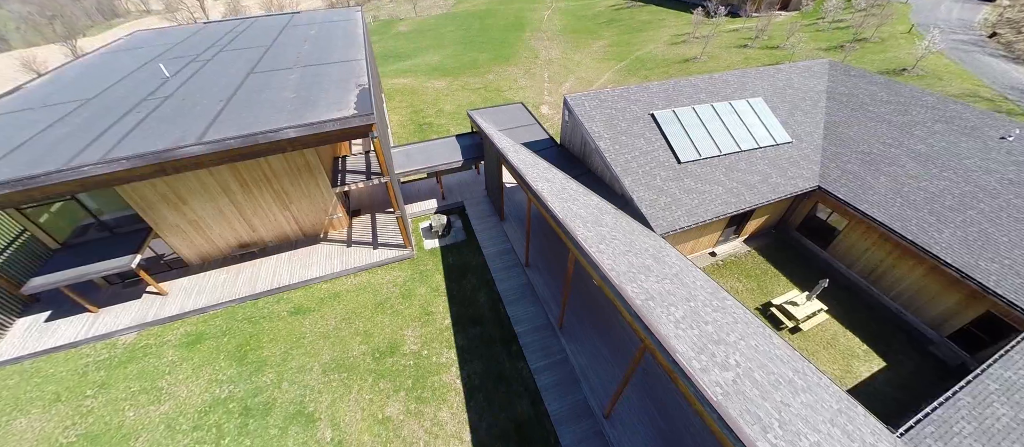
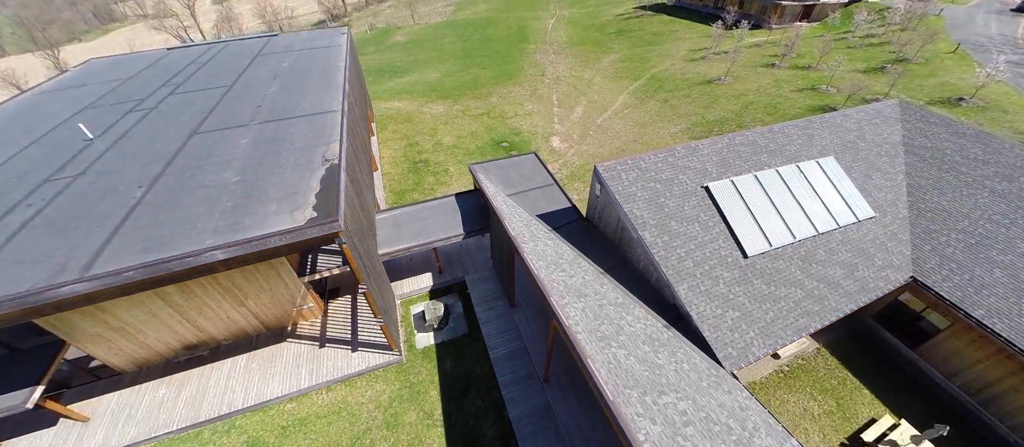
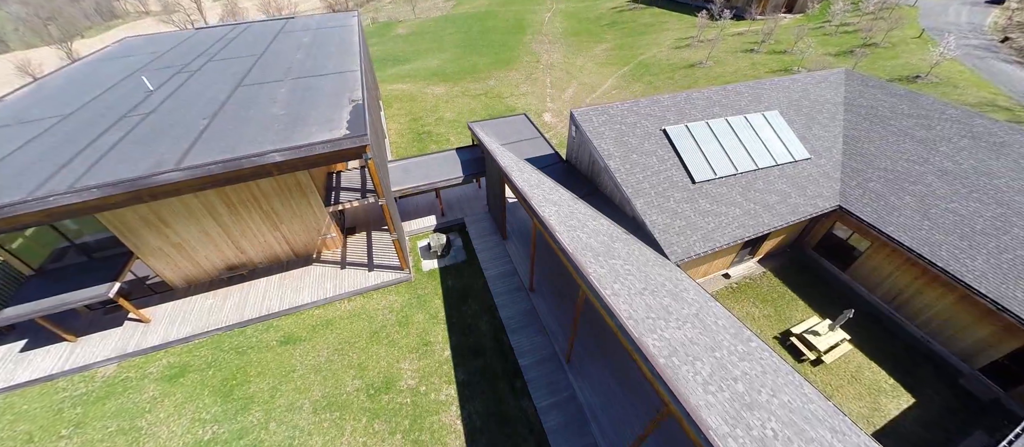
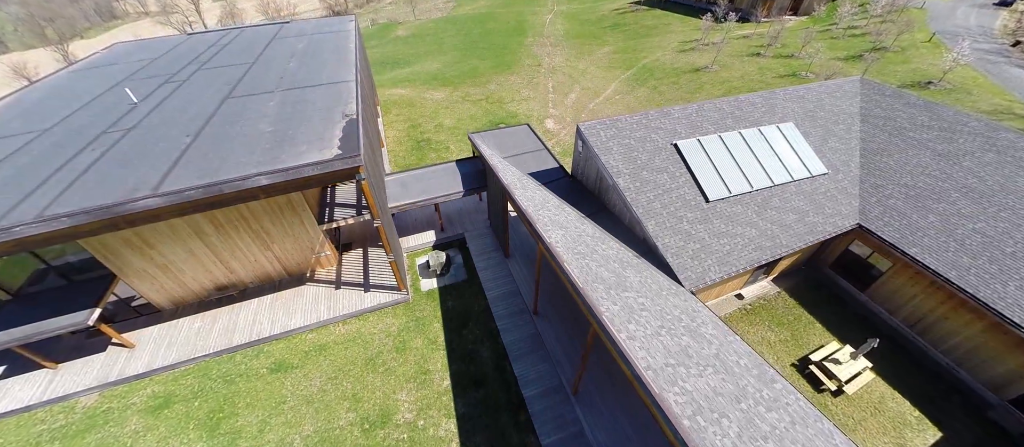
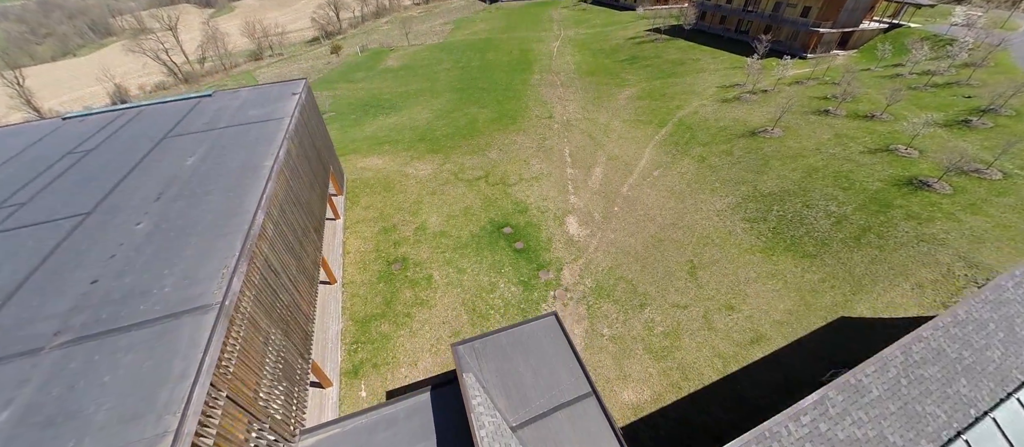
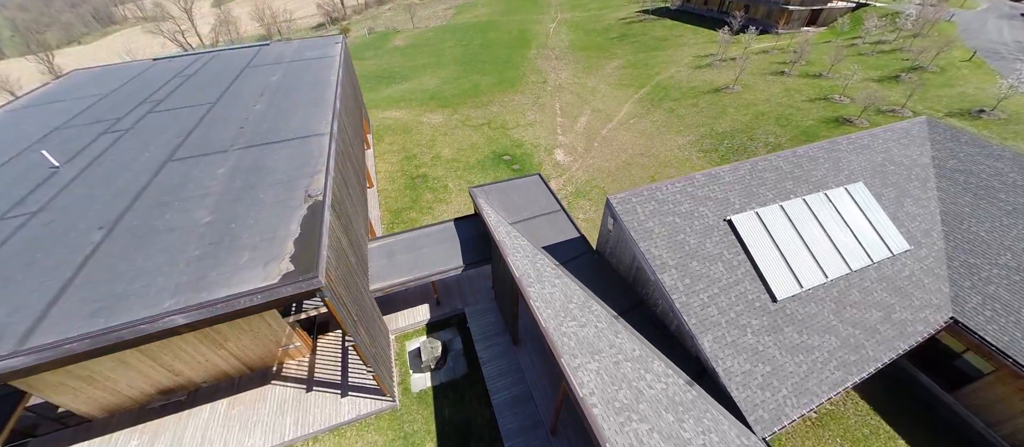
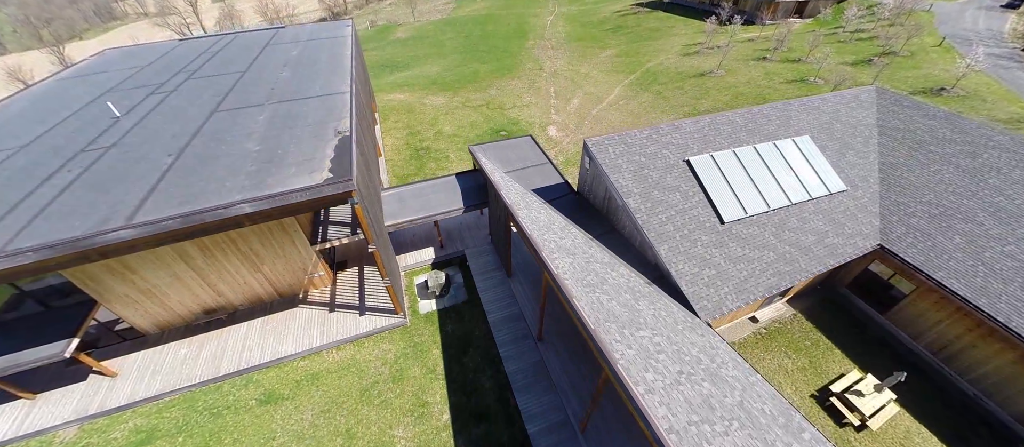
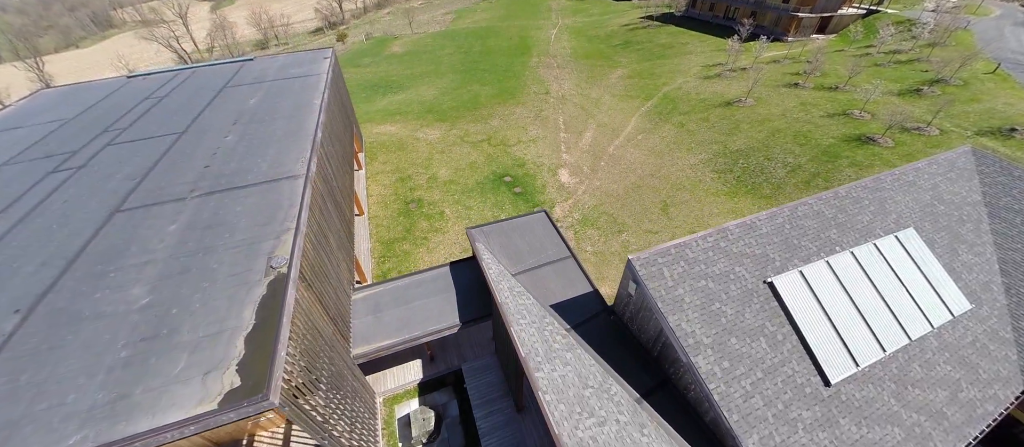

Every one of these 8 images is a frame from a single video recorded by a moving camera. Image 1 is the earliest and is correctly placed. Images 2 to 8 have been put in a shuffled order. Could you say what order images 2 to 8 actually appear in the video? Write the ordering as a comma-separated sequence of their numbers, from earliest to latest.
3, 4, 7, 2, 6, 8, 5
